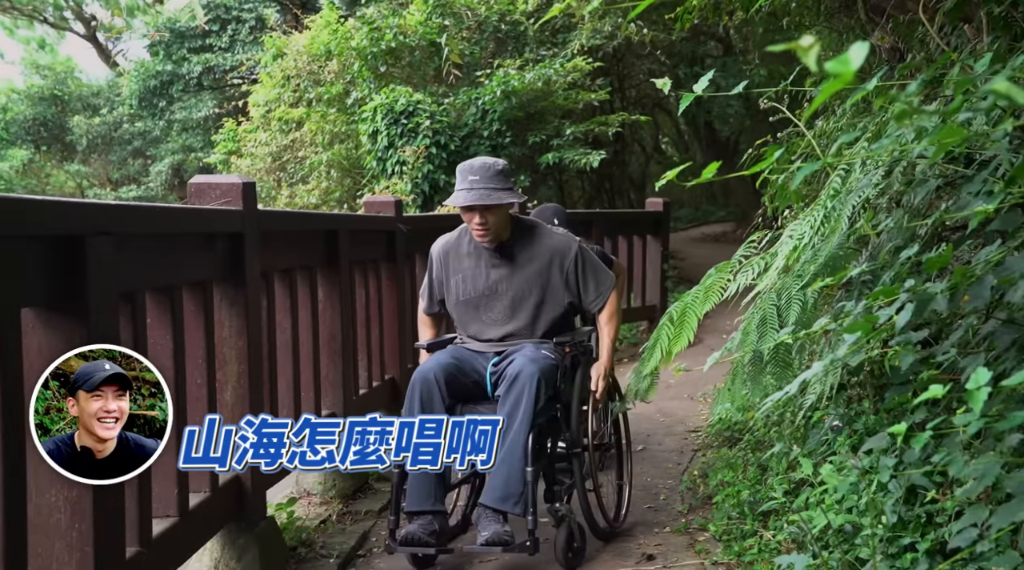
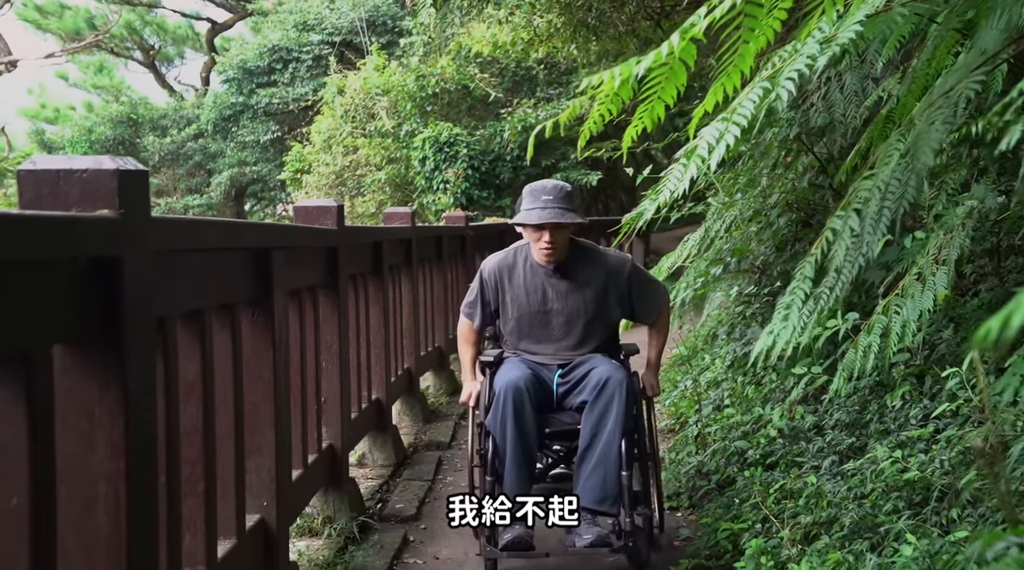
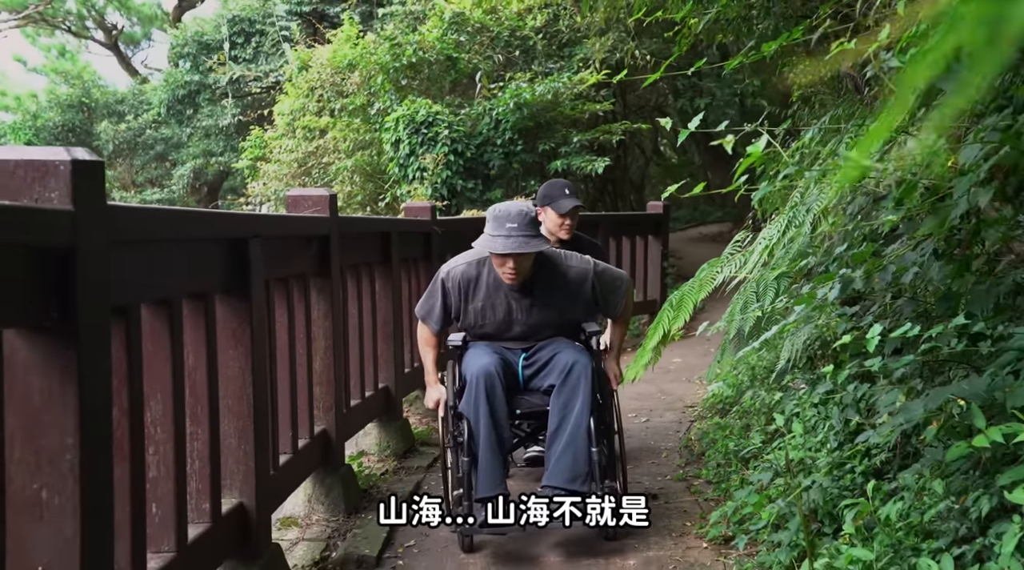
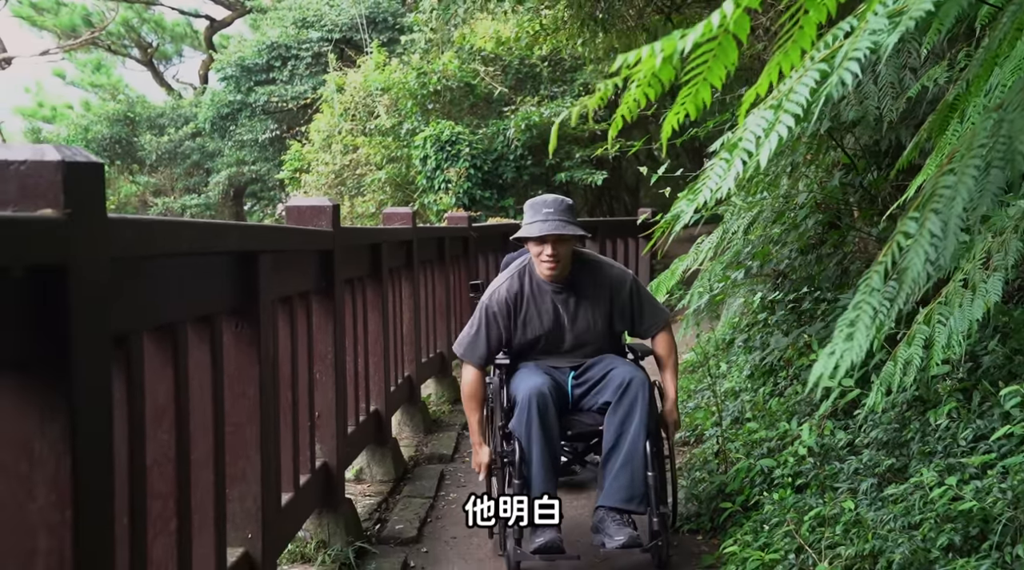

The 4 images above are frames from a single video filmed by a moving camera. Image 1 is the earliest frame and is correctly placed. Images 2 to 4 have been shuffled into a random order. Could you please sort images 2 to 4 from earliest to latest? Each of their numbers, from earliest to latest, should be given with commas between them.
3, 4, 2
